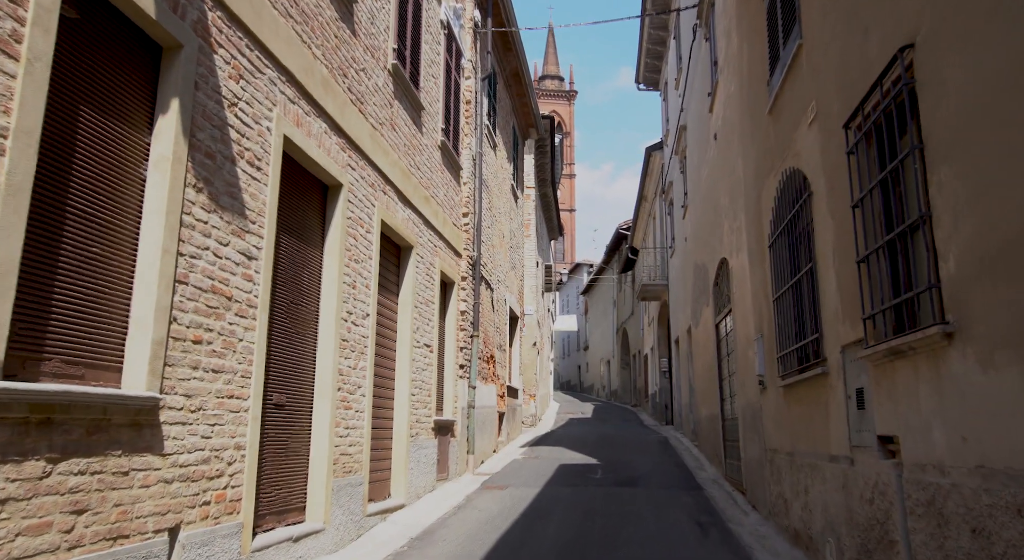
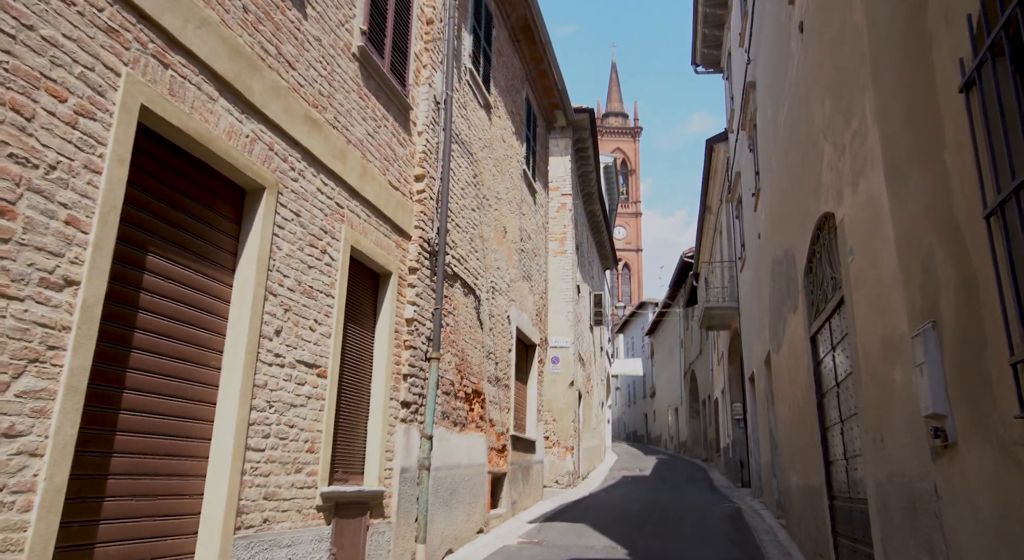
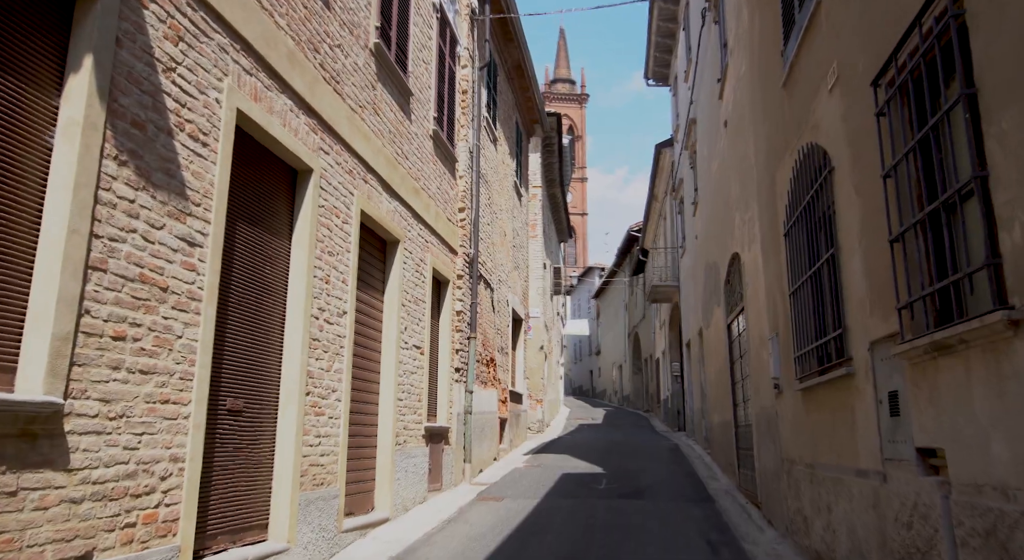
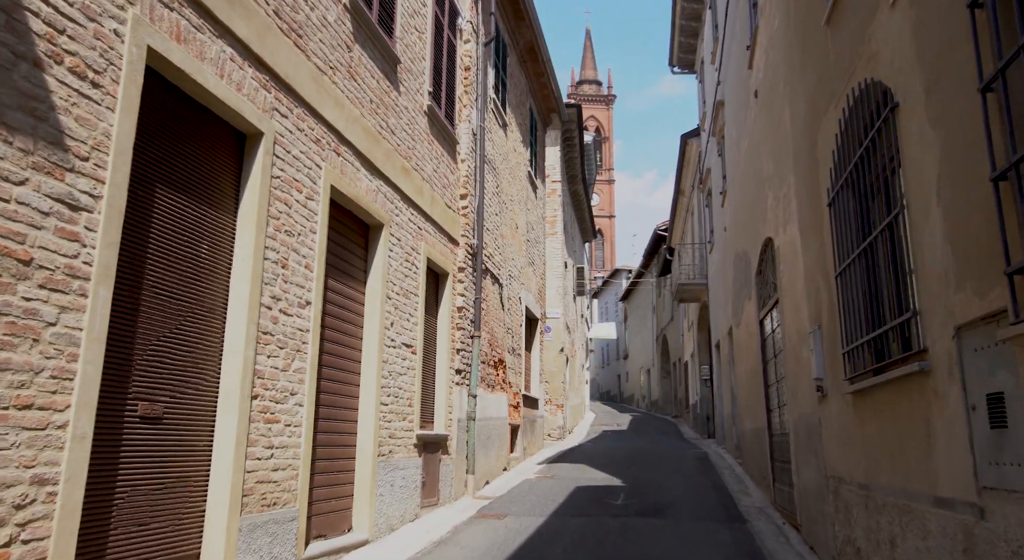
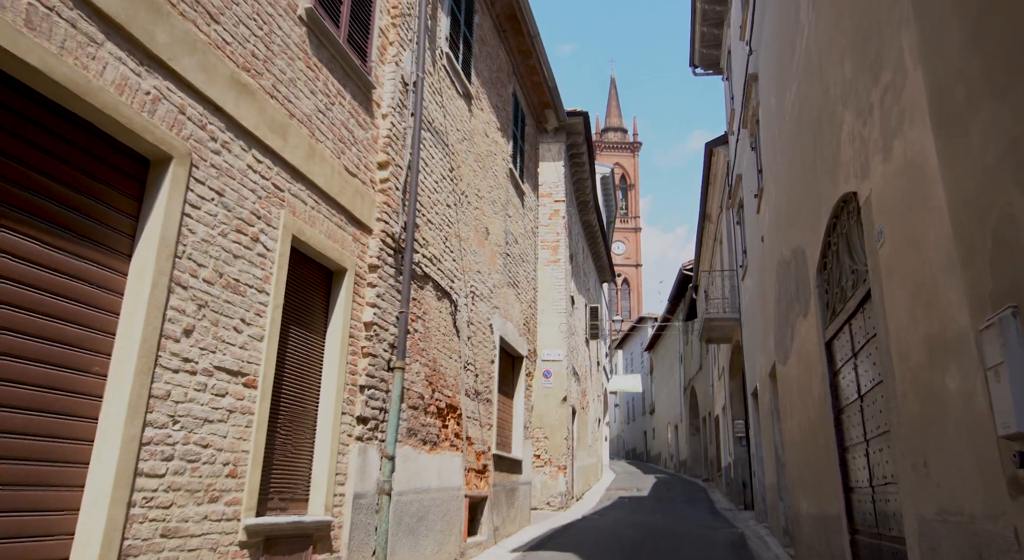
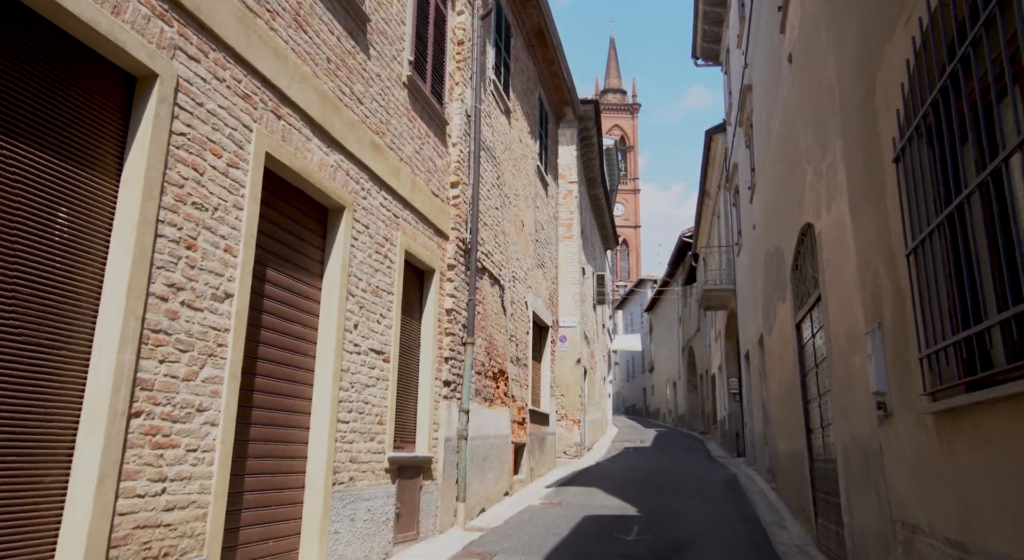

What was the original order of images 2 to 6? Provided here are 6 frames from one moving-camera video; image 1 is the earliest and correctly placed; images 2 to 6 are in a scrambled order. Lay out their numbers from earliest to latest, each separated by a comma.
3, 4, 6, 2, 5
